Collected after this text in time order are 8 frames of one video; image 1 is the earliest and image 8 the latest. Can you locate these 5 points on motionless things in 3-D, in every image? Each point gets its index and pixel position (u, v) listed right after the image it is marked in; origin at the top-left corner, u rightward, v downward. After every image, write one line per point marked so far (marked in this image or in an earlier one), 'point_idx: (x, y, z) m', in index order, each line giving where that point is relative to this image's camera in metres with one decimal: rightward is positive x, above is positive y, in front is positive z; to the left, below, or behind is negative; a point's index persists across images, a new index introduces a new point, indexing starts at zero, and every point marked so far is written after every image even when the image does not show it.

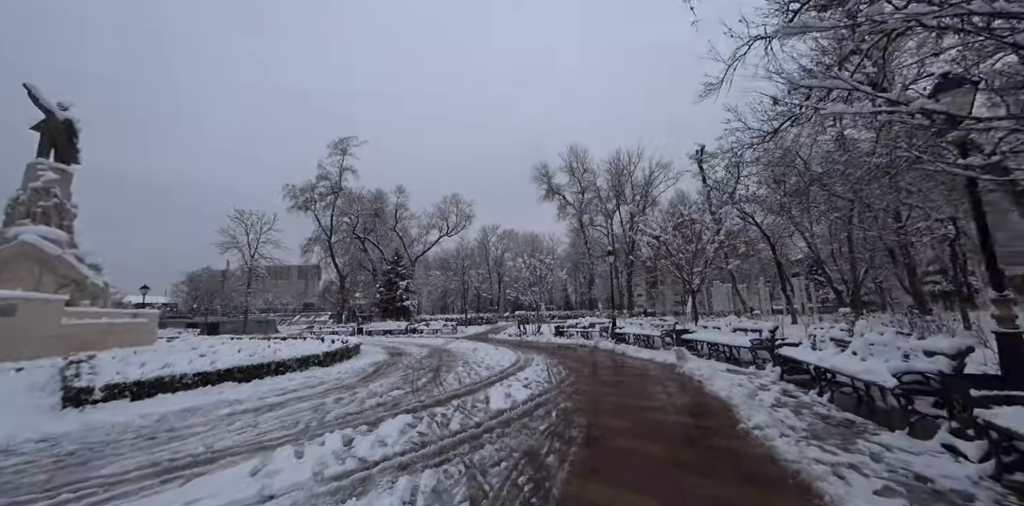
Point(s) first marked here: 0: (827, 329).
0: (+5.0, -1.2, +5.9) m
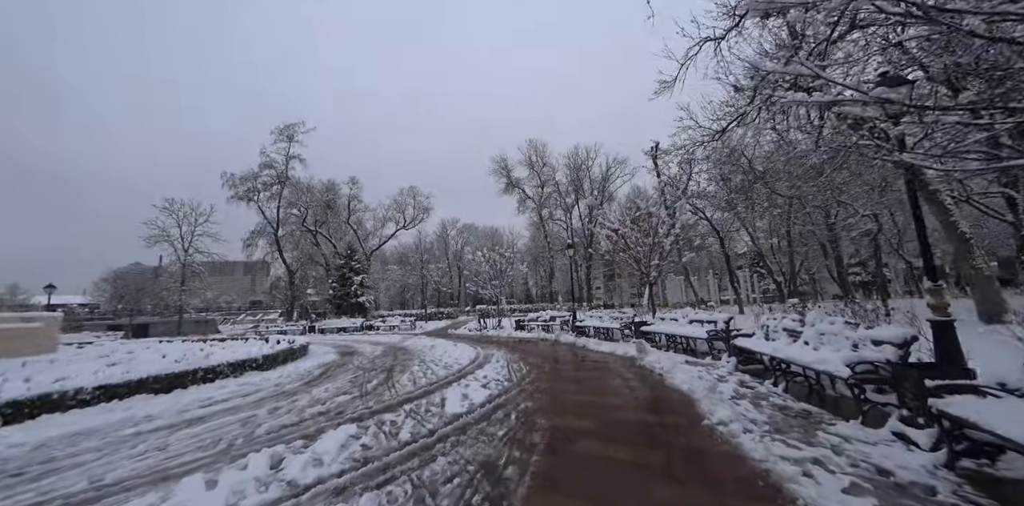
0: (+4.3, -1.1, +6.1) m
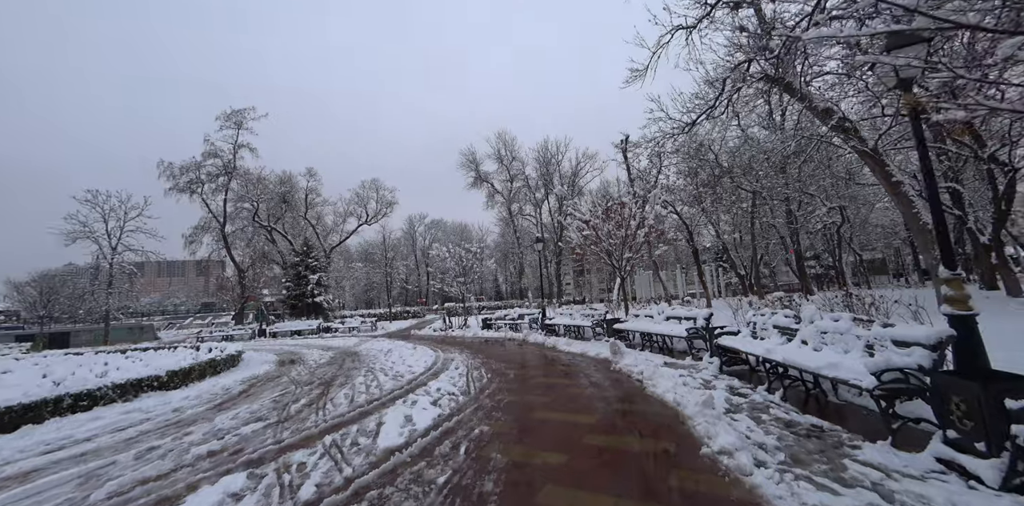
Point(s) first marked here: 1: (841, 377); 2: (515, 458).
0: (+3.7, -0.9, +5.5) m
1: (+2.9, -1.1, +3.3) m
2: (0.0, -1.7, +3.1) m
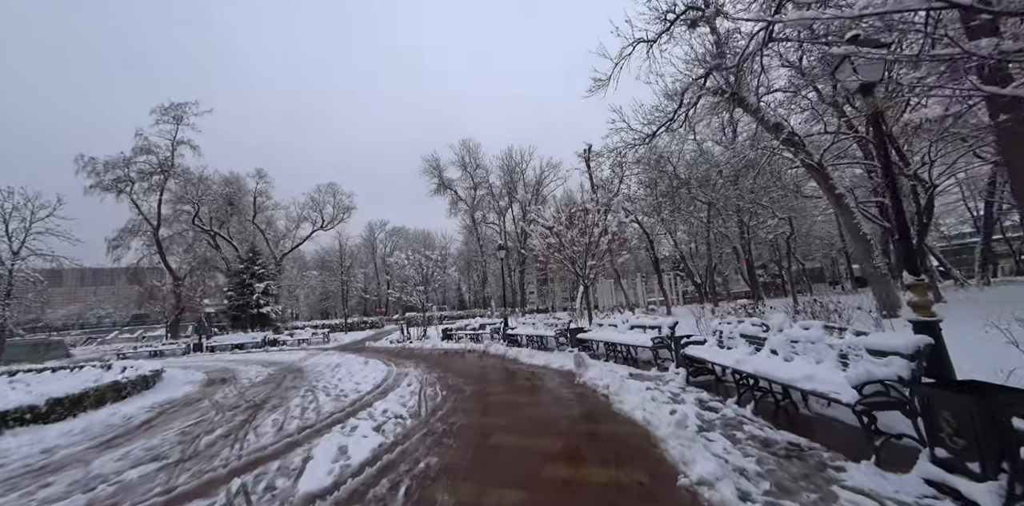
0: (+3.1, -1.0, +5.3) m
1: (+2.5, -1.1, +3.1) m
2: (-0.3, -1.7, +2.6) m
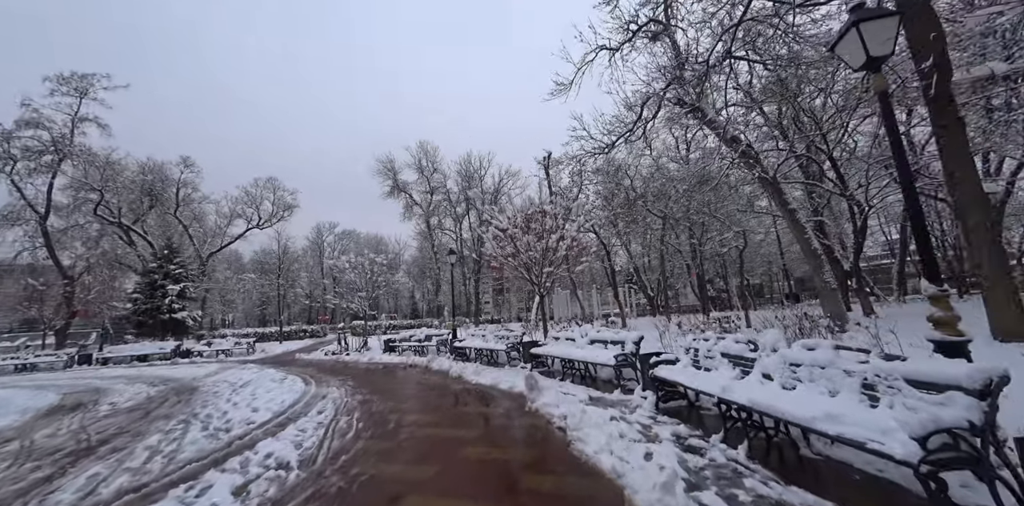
0: (+2.4, -1.1, +4.6) m
1: (+2.0, -1.1, +2.3) m
2: (-0.7, -1.6, +1.5) m
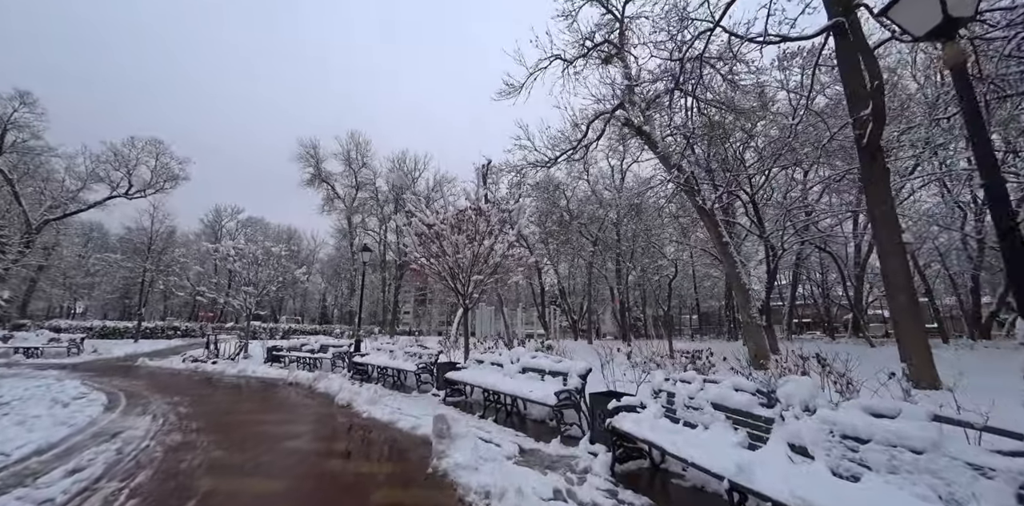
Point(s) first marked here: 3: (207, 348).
0: (+1.6, -1.2, +3.5) m
1: (+1.7, -1.1, +1.1) m
2: (-0.9, -1.2, -0.2) m
3: (-12.3, -3.9, +15.3) m
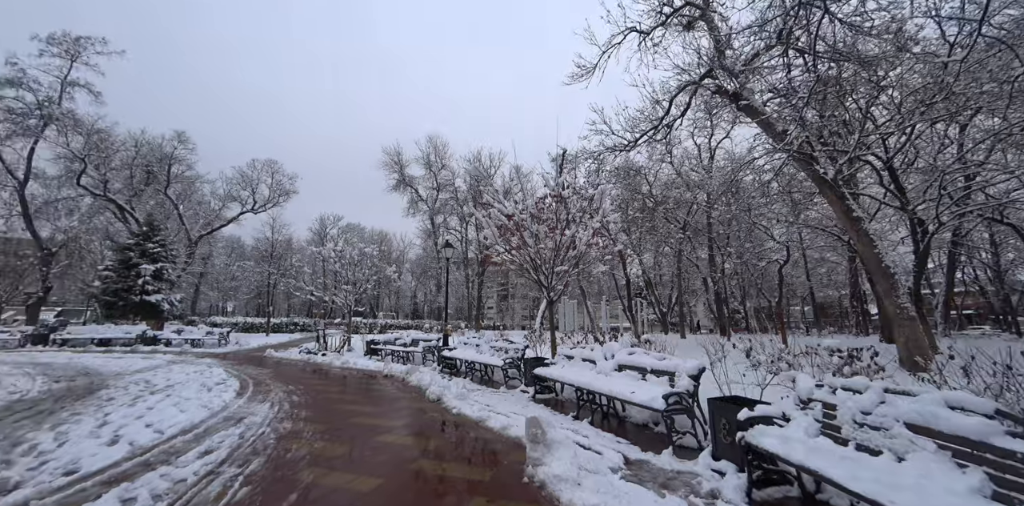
0: (+2.4, -0.9, +2.6) m
1: (+2.0, -0.9, +0.3) m
2: (-0.9, -1.2, -0.4) m
3: (-8.7, -4.0, +17.1) m
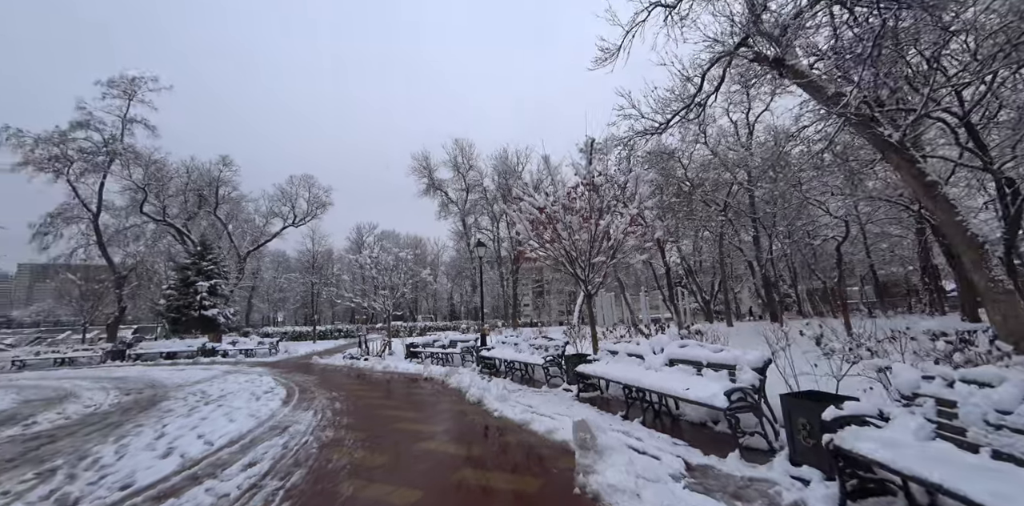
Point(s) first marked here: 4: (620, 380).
0: (+2.6, -0.7, +2.2) m
1: (+2.0, -0.8, -0.1) m
2: (-0.8, -1.2, -0.6) m
3: (-6.9, -4.3, +17.5) m
4: (+1.4, -1.6, +4.8) m
